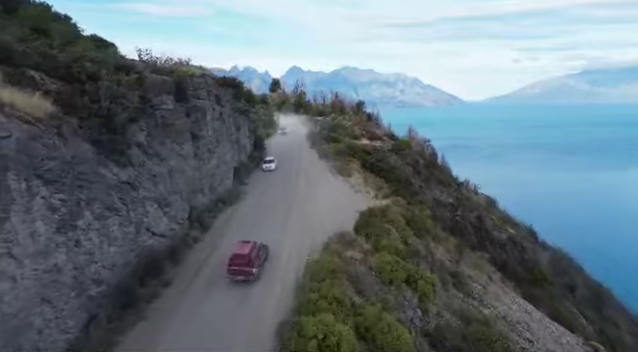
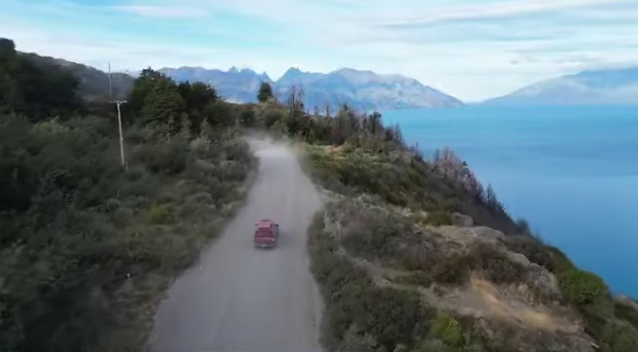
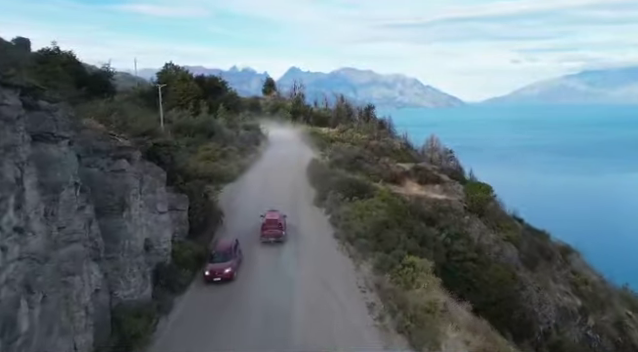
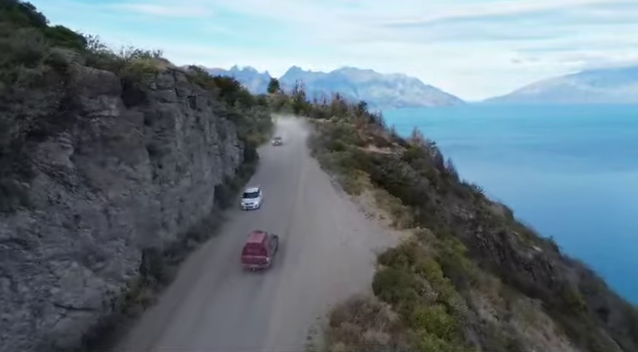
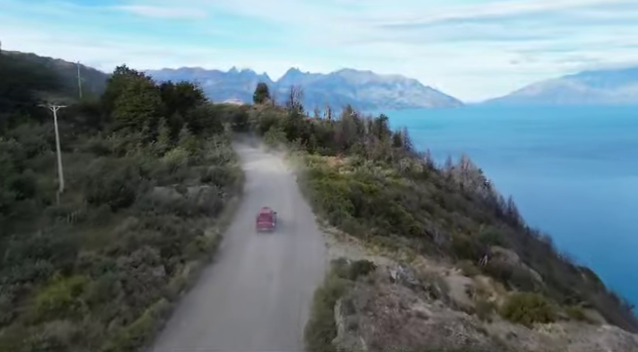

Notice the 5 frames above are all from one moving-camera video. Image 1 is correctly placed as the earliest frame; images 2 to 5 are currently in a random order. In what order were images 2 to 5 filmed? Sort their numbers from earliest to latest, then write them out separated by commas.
4, 3, 2, 5
